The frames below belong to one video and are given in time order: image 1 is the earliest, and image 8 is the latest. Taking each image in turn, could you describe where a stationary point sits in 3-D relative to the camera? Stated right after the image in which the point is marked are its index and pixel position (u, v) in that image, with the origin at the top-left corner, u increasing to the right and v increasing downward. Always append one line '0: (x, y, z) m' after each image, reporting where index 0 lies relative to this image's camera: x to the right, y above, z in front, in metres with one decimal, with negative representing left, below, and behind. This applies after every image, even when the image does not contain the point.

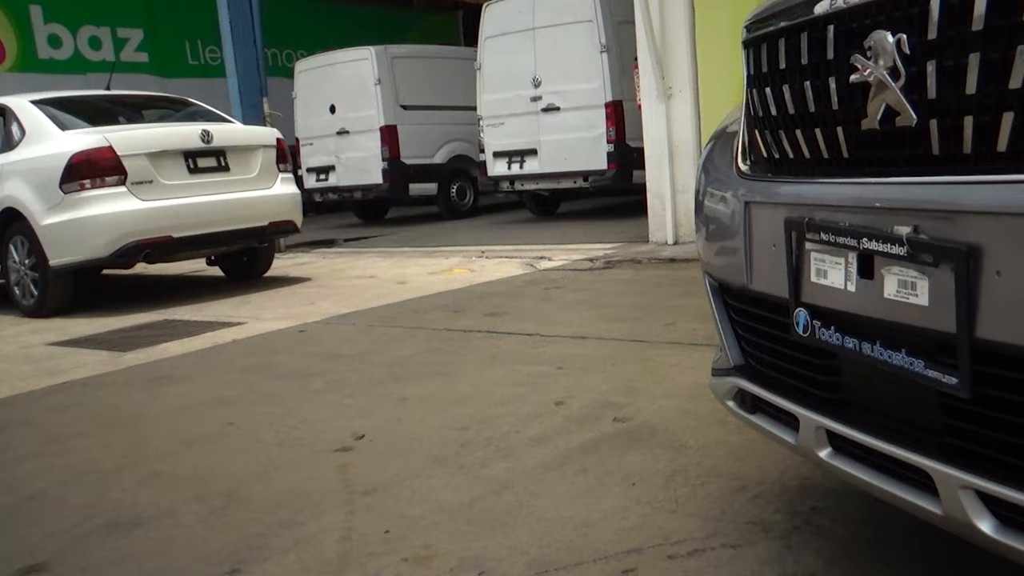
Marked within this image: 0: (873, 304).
0: (+0.5, 0.0, +1.2) m
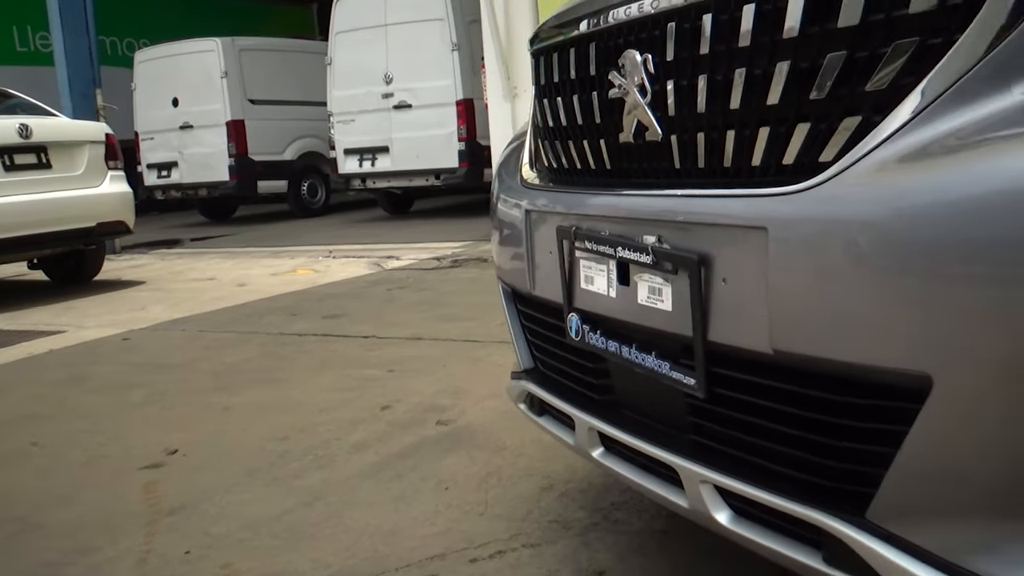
0: (+0.2, 0.0, +1.2) m
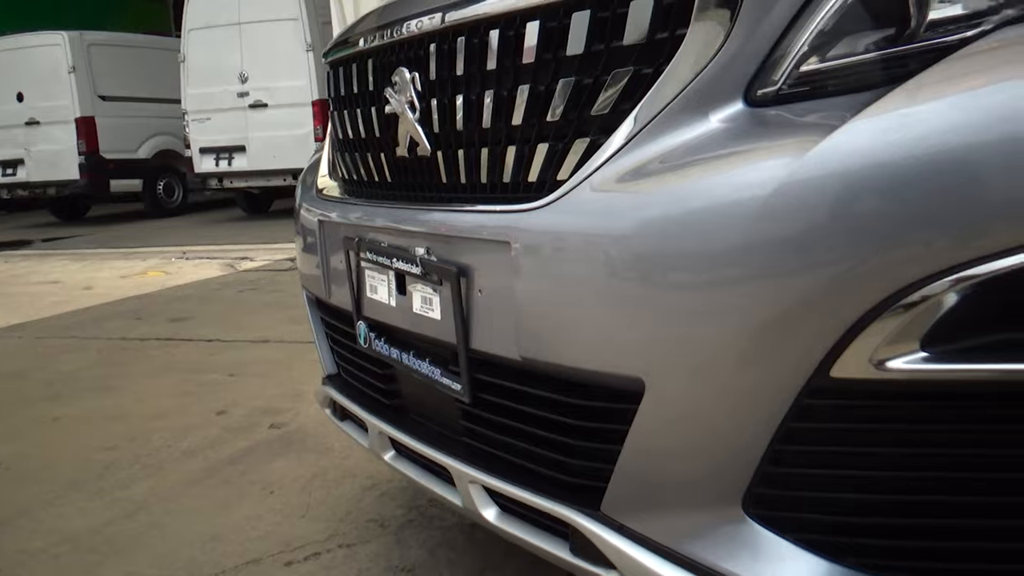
0: (-0.2, 0.0, +1.3) m
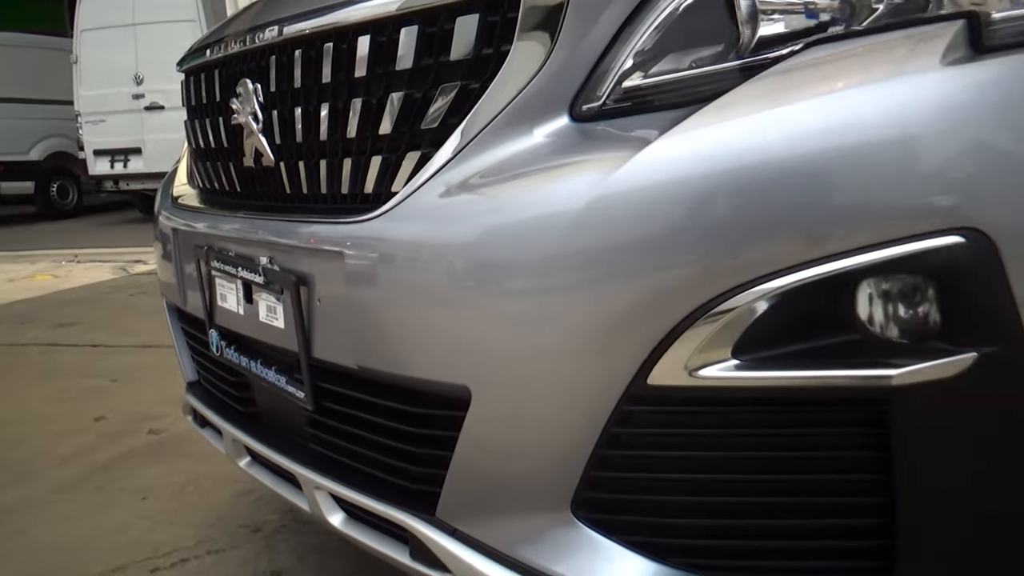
0: (-0.4, -0.1, +1.3) m
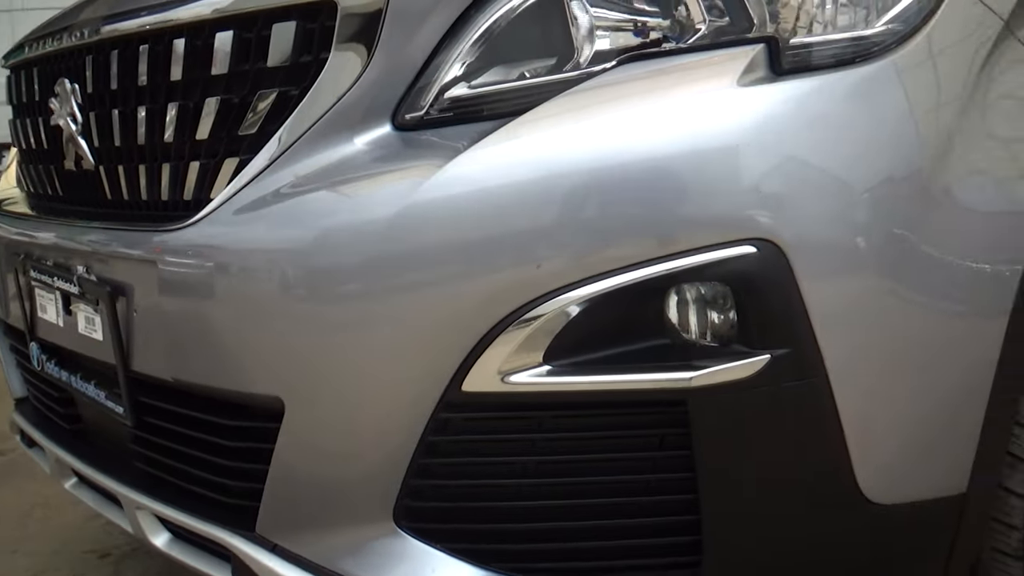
0: (-0.6, -0.1, +1.2) m
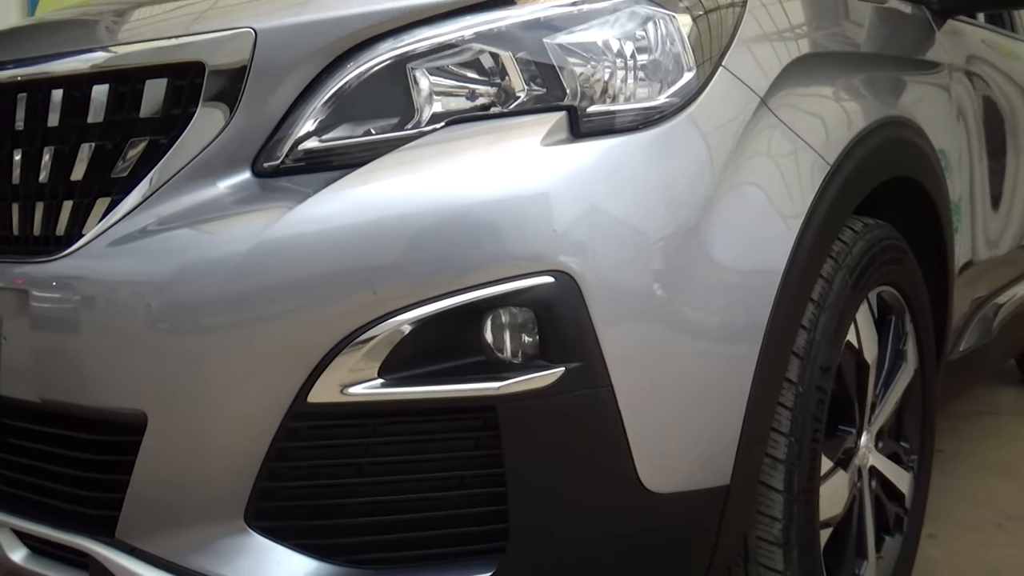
0: (-0.9, -0.1, +1.3) m
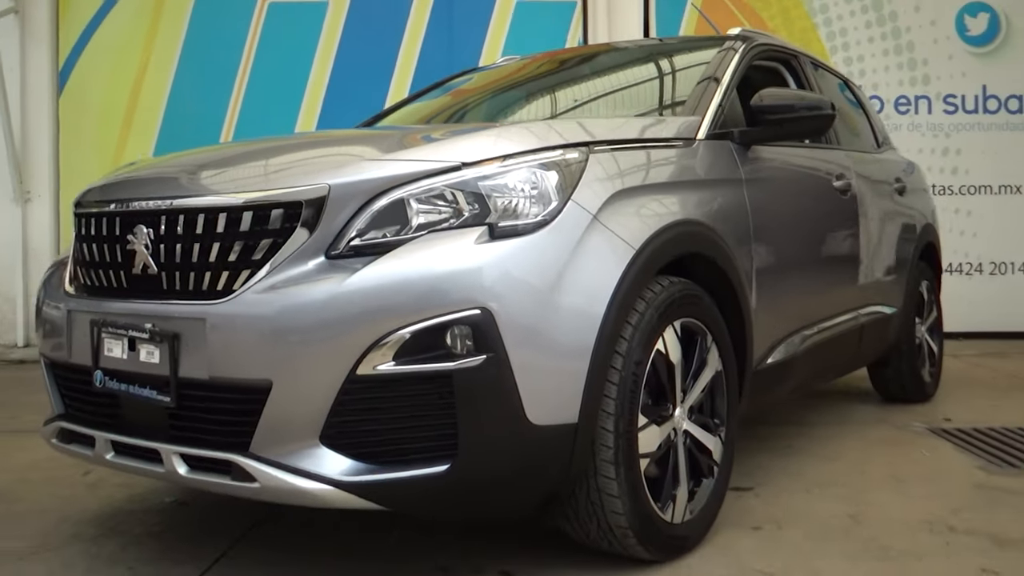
0: (-1.0, -0.2, +2.4) m
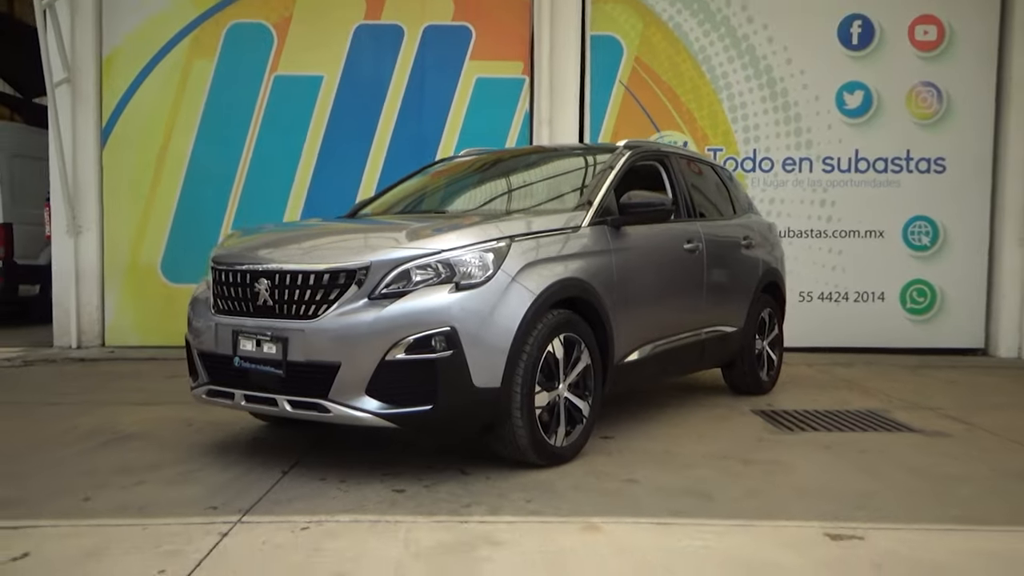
0: (-1.3, -0.3, +4.6) m
